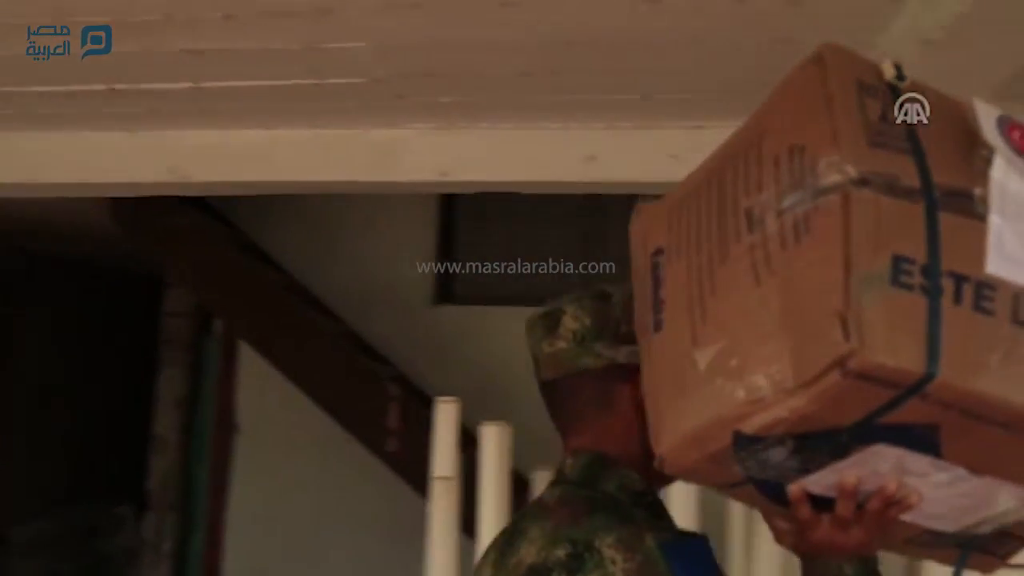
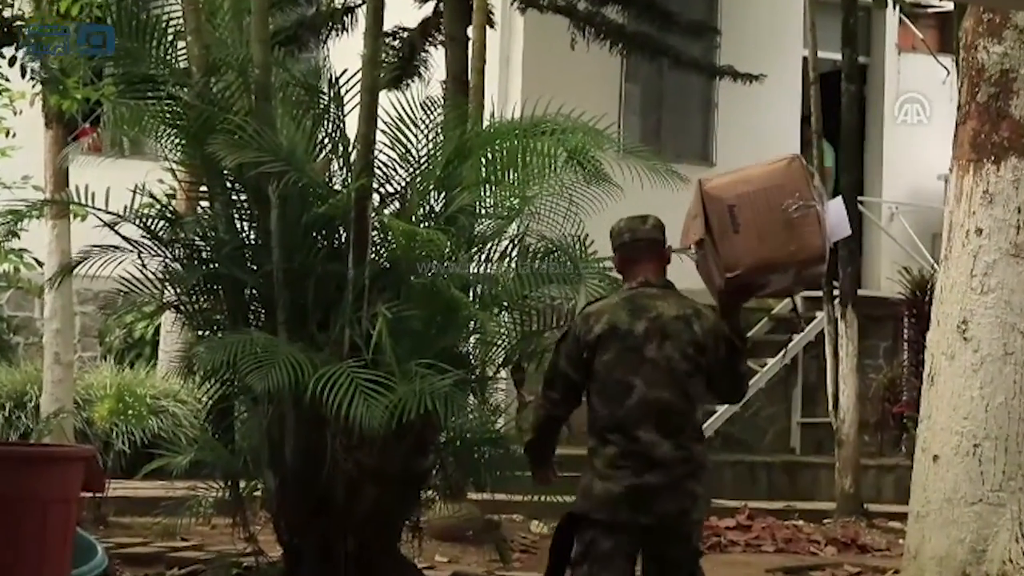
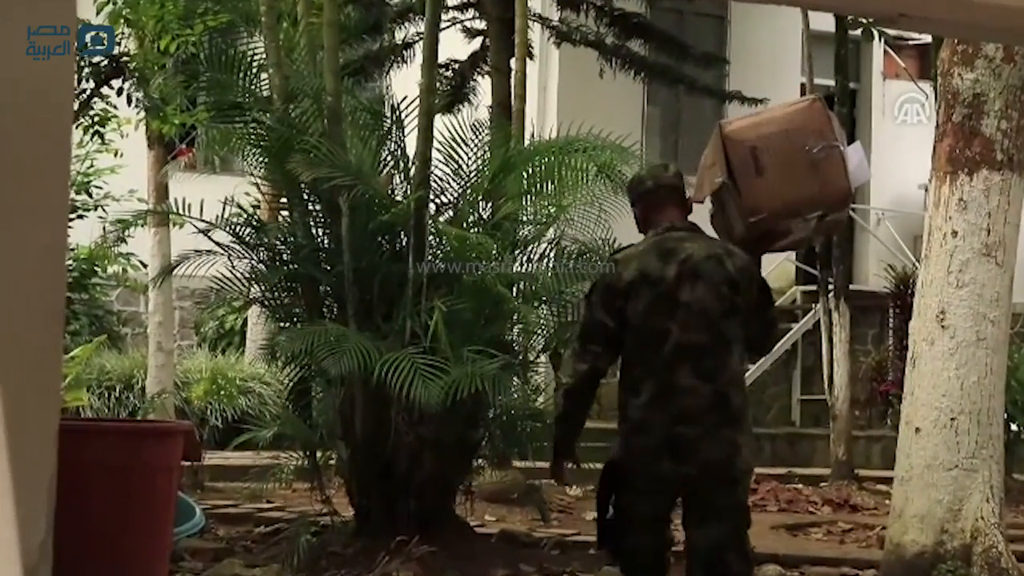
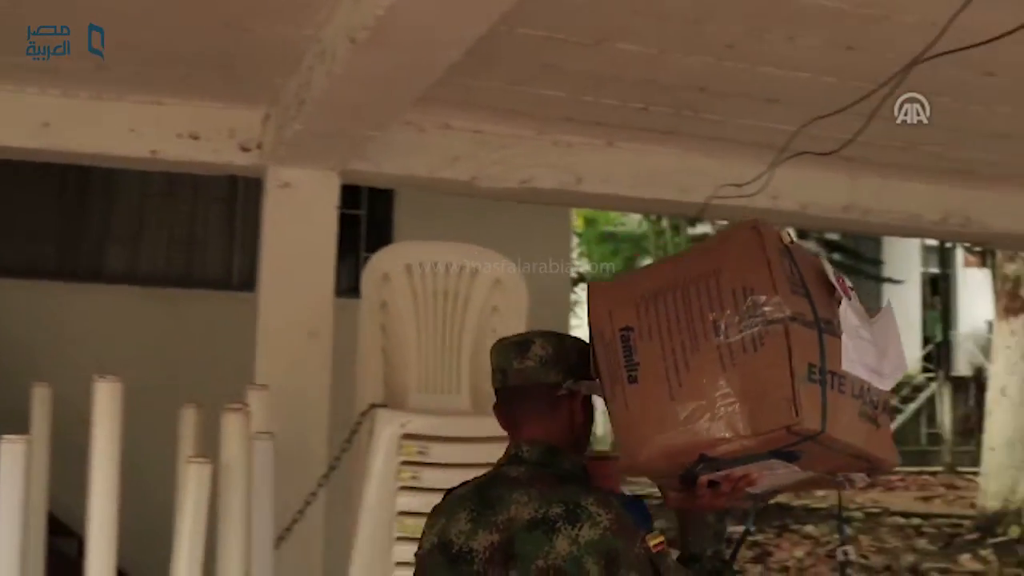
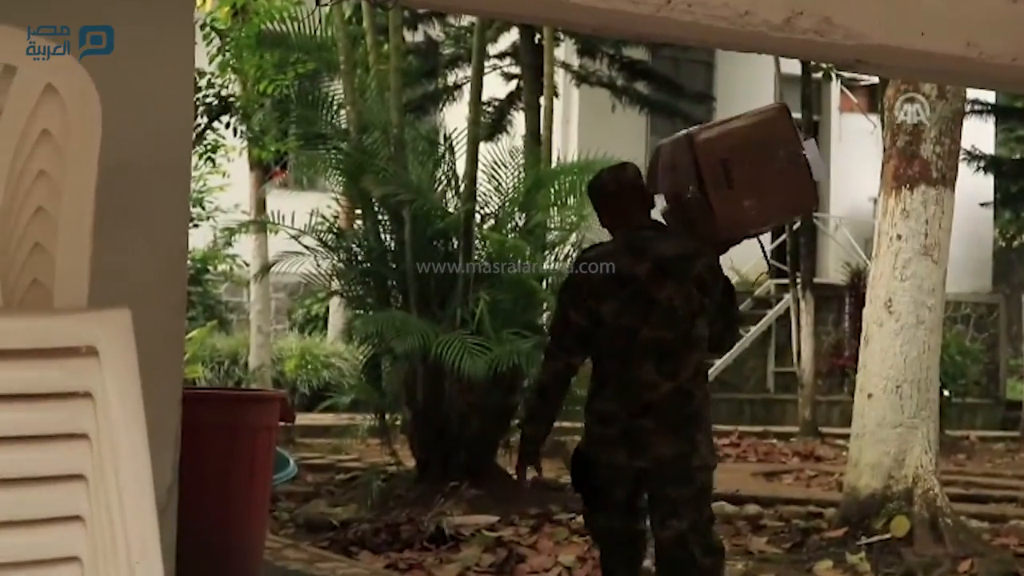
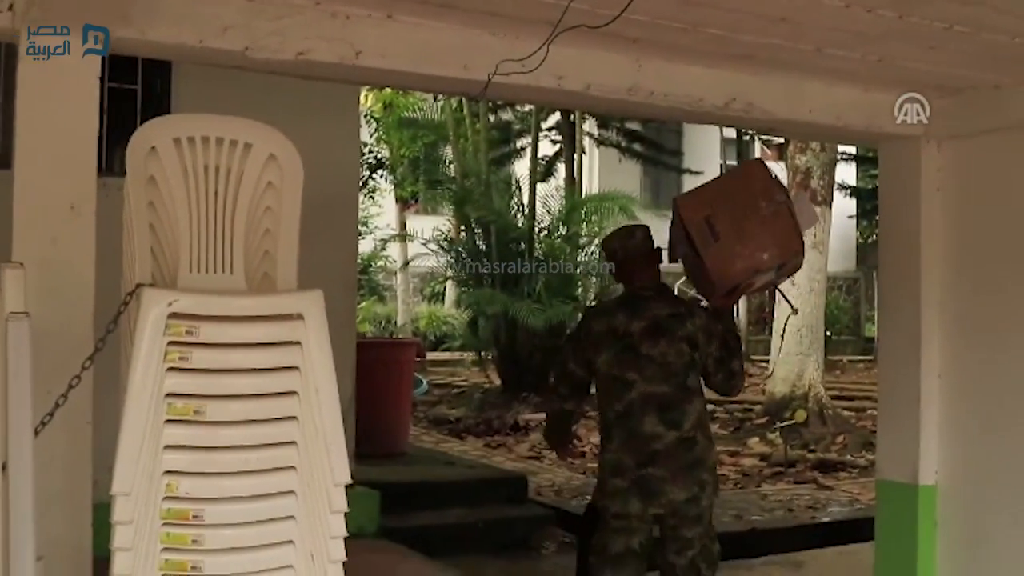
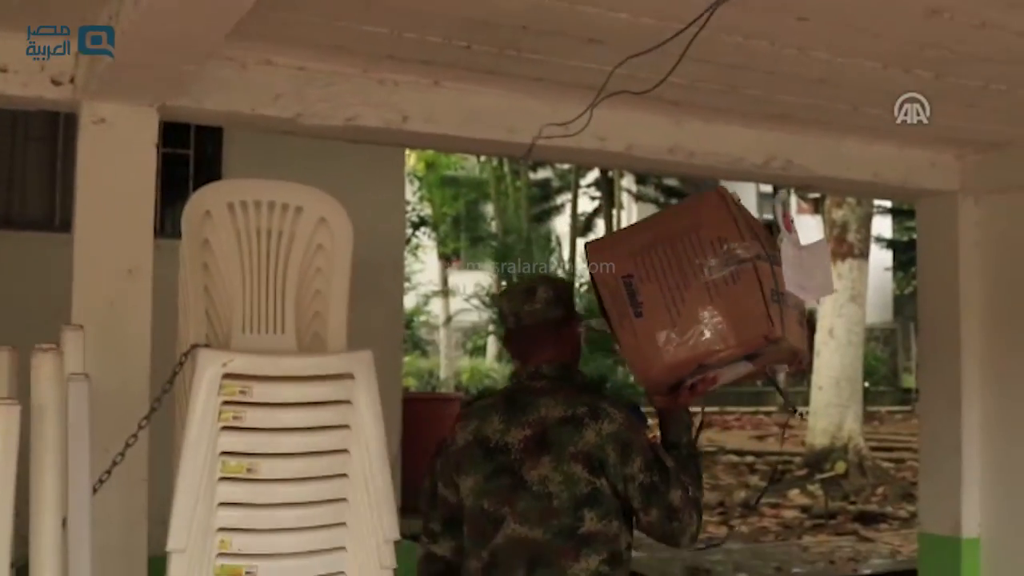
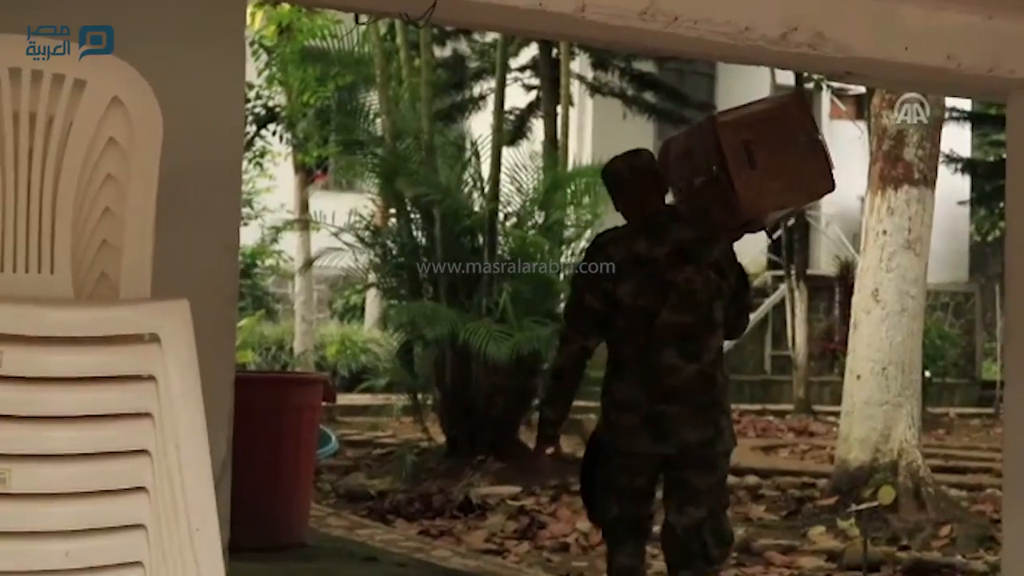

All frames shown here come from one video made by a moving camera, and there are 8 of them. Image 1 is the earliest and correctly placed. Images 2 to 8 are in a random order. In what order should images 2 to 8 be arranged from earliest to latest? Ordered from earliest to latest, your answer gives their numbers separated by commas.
4, 7, 6, 8, 5, 3, 2
